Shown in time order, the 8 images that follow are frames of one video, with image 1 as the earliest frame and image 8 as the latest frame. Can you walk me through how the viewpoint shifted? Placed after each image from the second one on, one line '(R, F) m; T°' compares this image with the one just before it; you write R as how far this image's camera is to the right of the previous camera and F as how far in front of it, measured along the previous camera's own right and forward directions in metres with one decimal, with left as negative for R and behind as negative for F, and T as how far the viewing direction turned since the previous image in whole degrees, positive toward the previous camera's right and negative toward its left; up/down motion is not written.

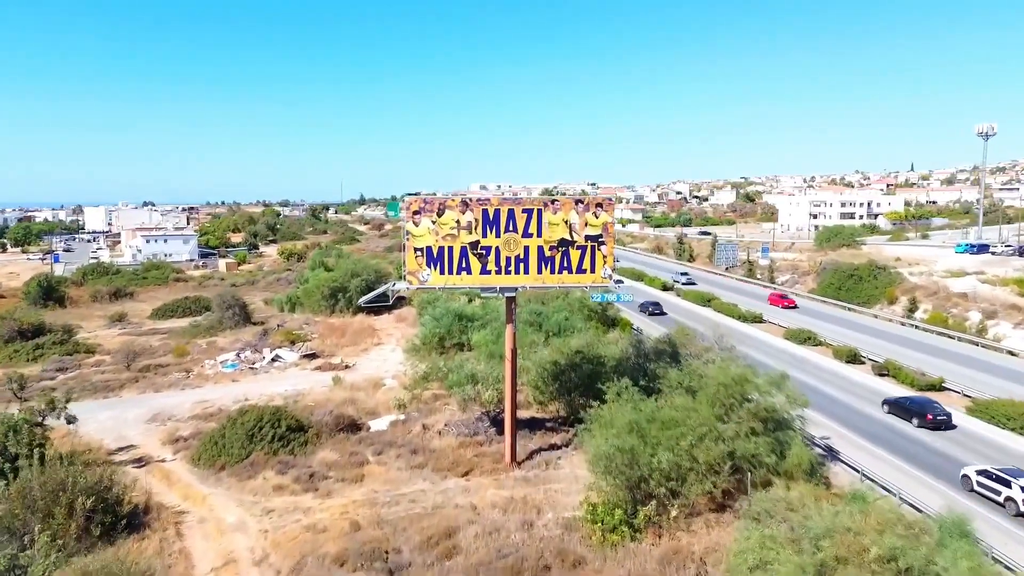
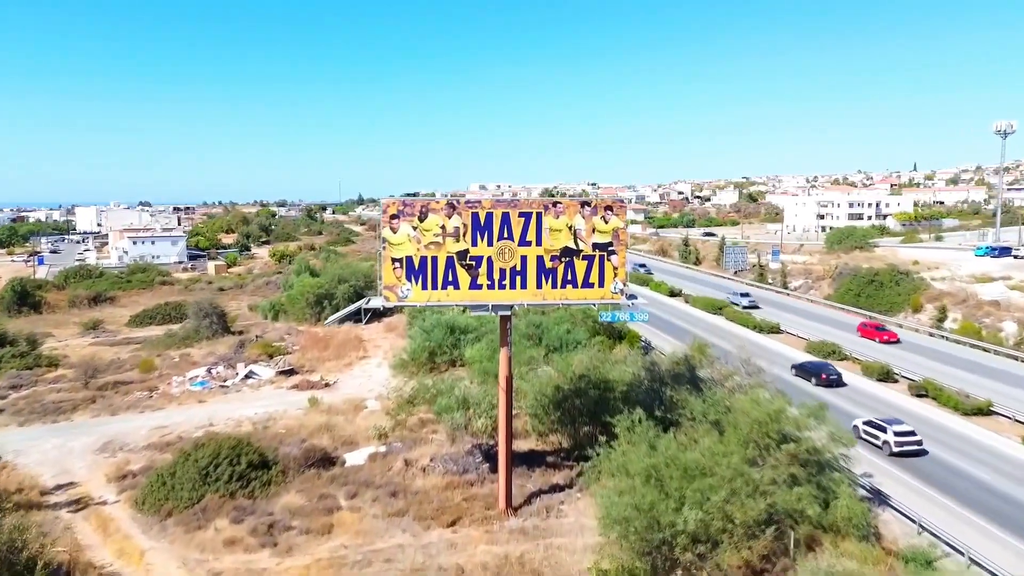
(+0.1, +2.8) m; 0°
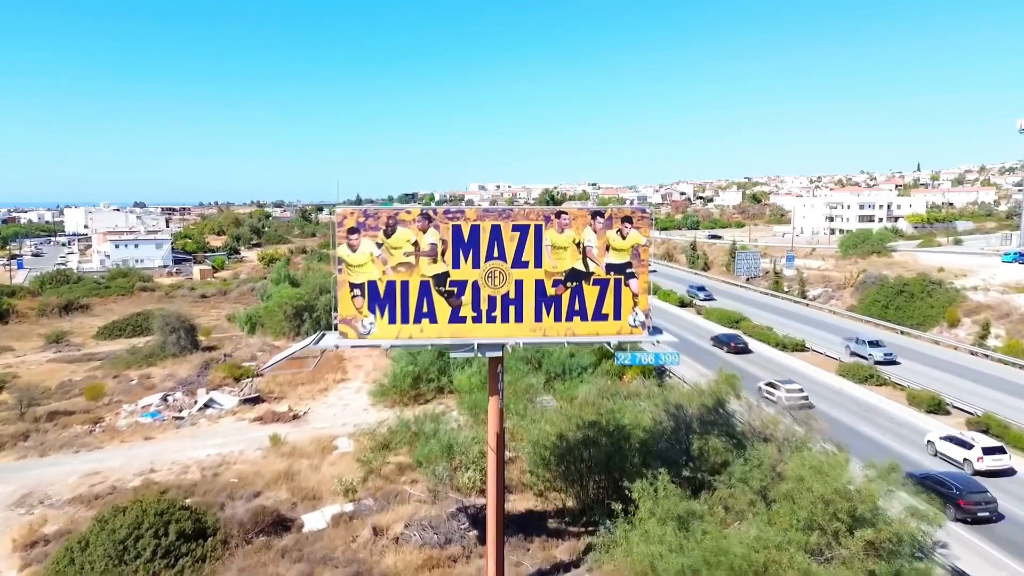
(+0.2, +3.4) m; 0°
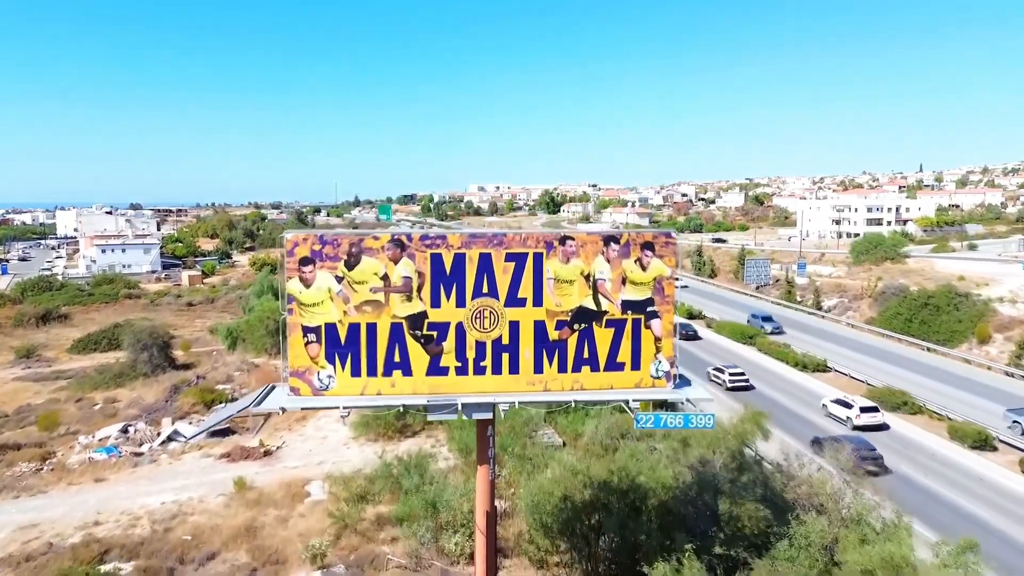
(+0.1, +2.4) m; 0°
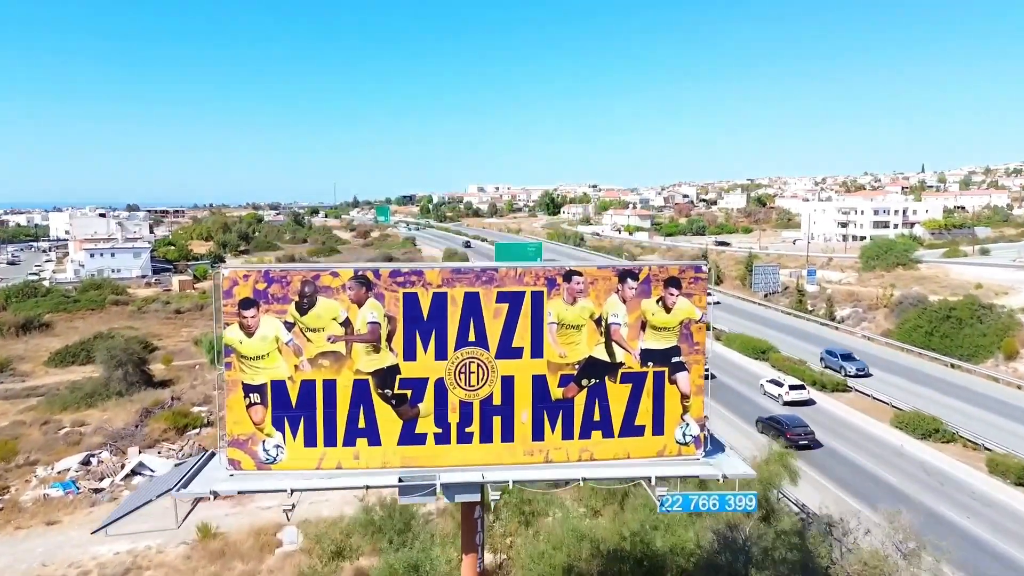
(+0.1, +1.9) m; 0°
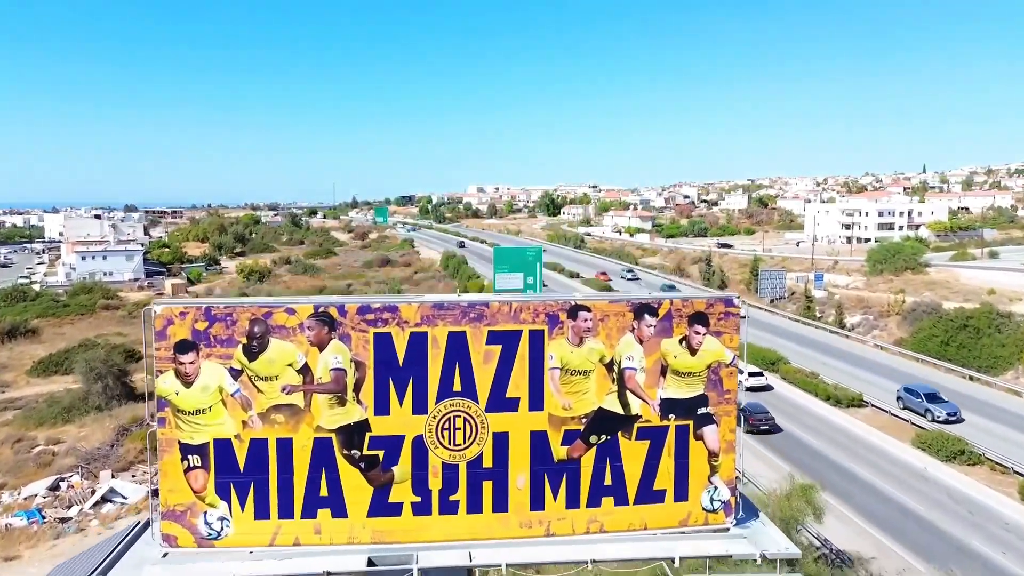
(+0.1, +1.4) m; 0°
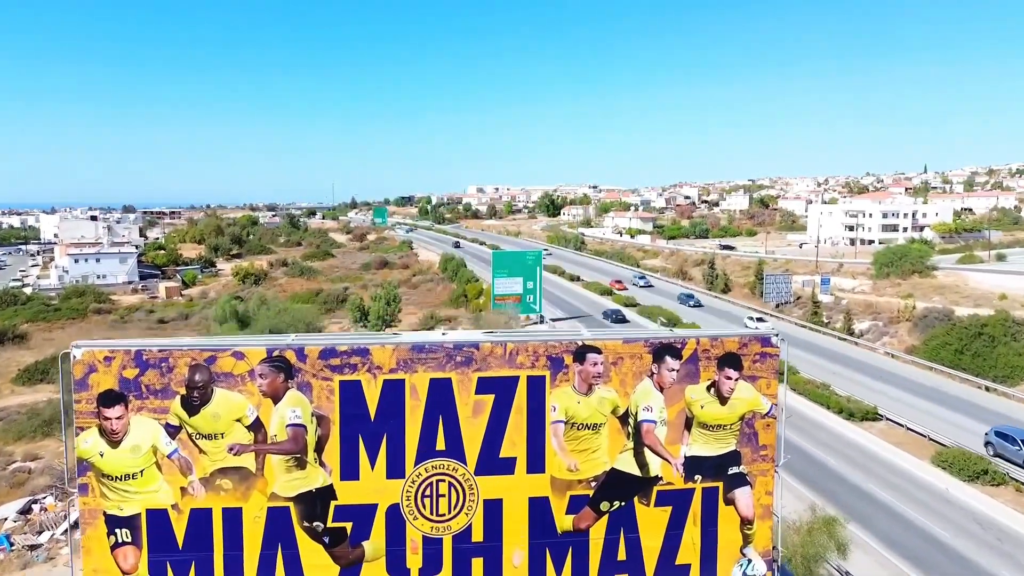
(0.0, +1.1) m; 0°
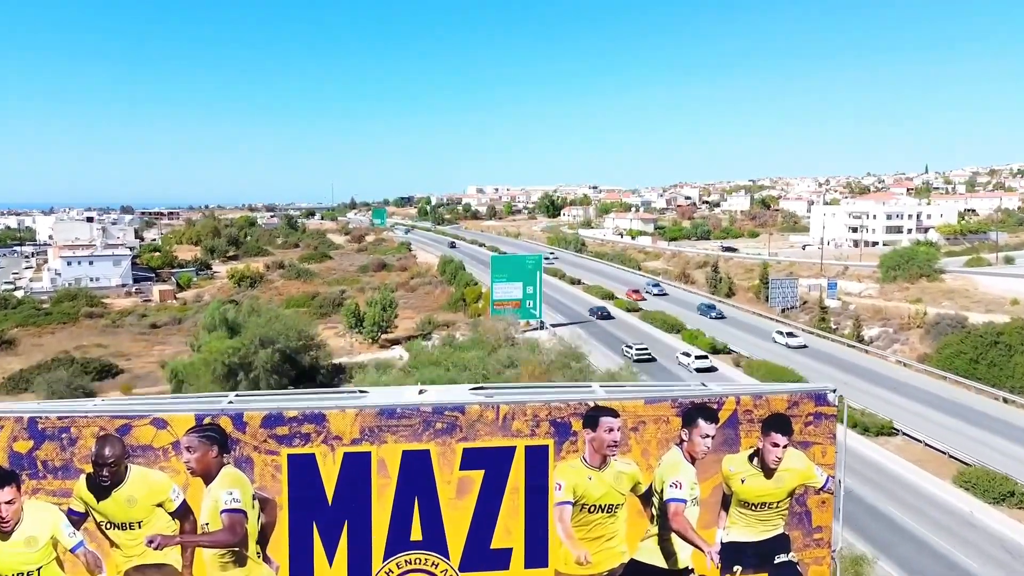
(0.0, +1.1) m; 0°
